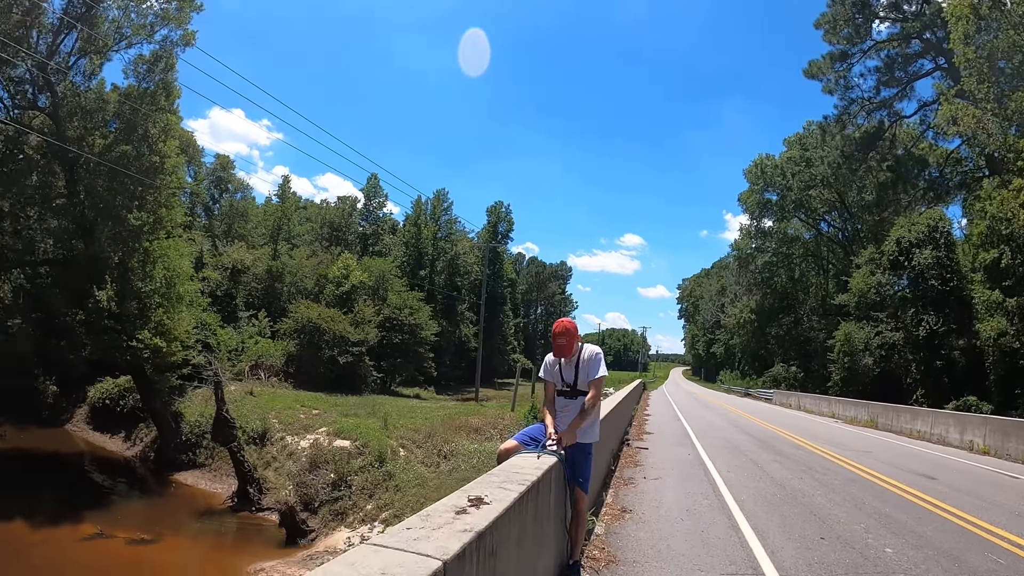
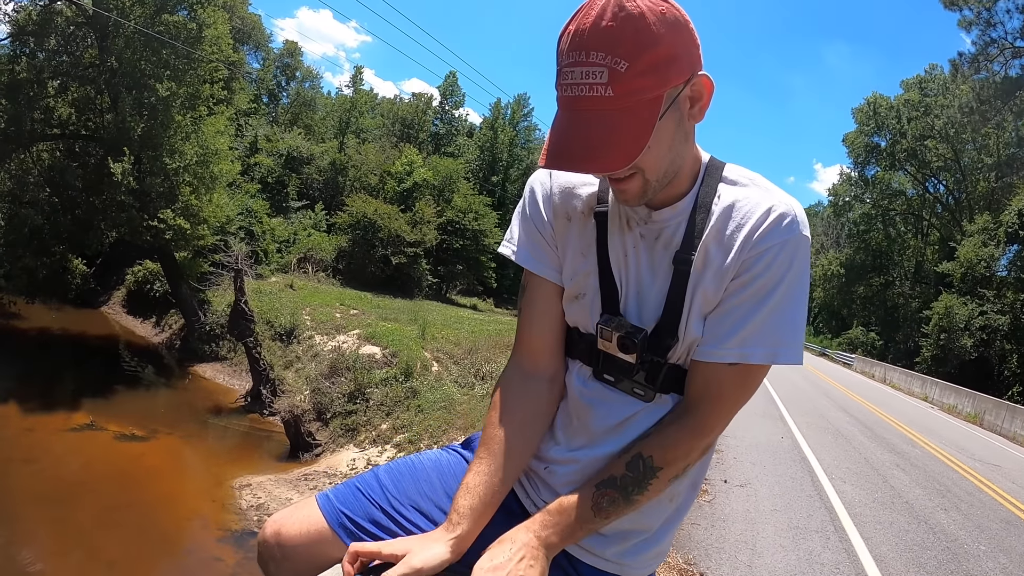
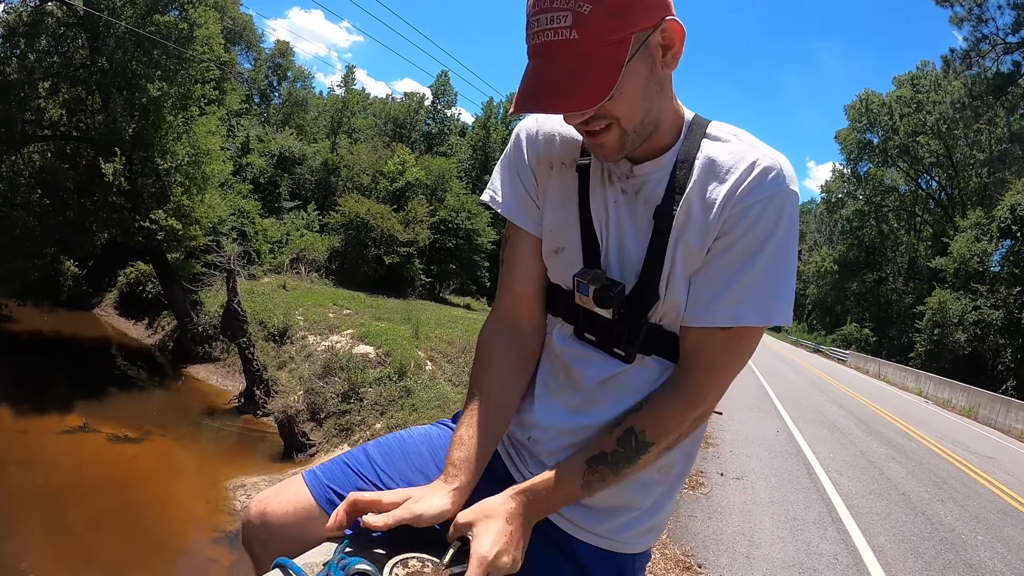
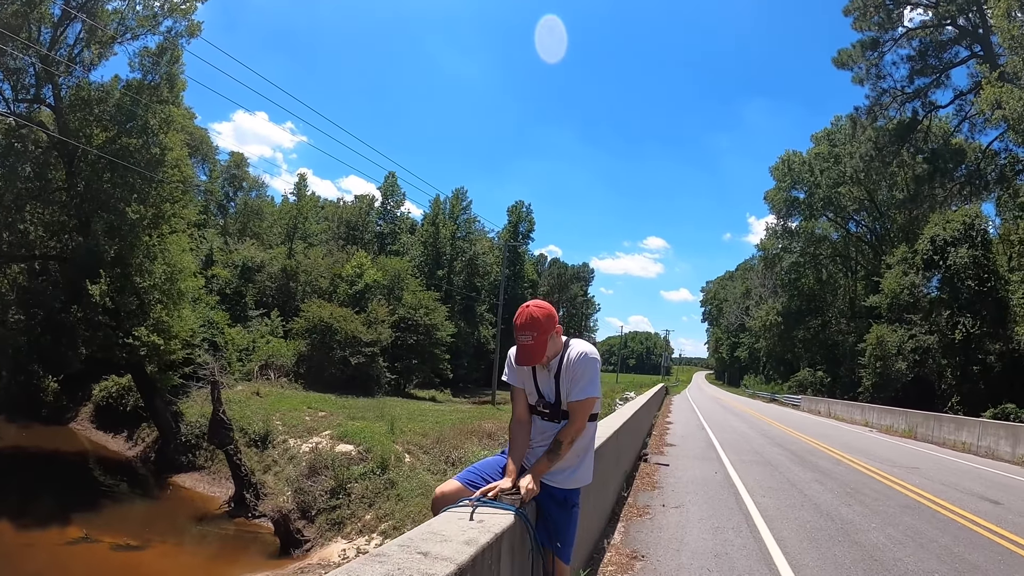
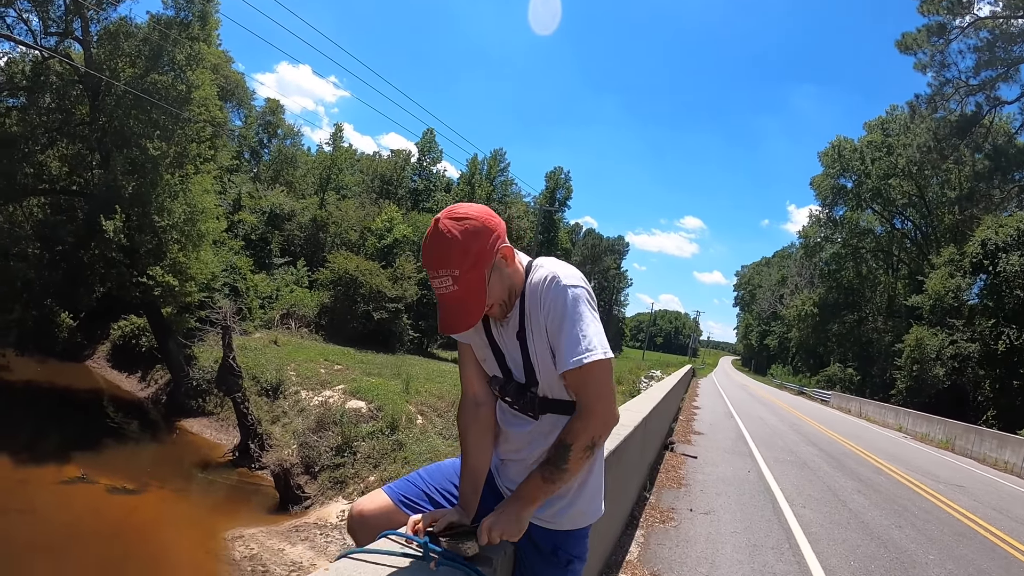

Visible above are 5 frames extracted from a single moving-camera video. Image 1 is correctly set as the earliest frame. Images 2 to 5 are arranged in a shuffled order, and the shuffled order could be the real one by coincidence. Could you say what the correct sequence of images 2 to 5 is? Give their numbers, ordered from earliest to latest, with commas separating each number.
4, 5, 3, 2
